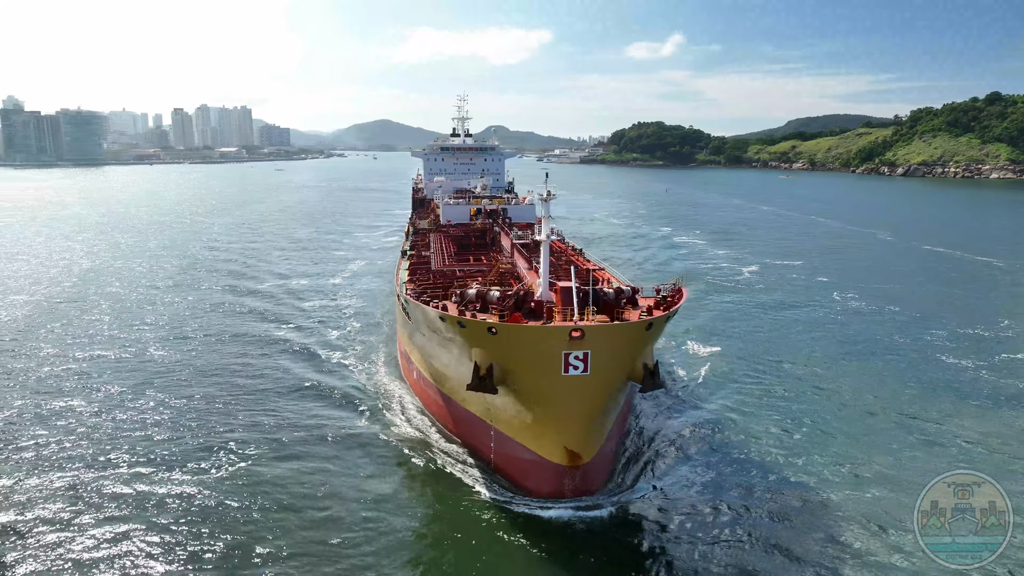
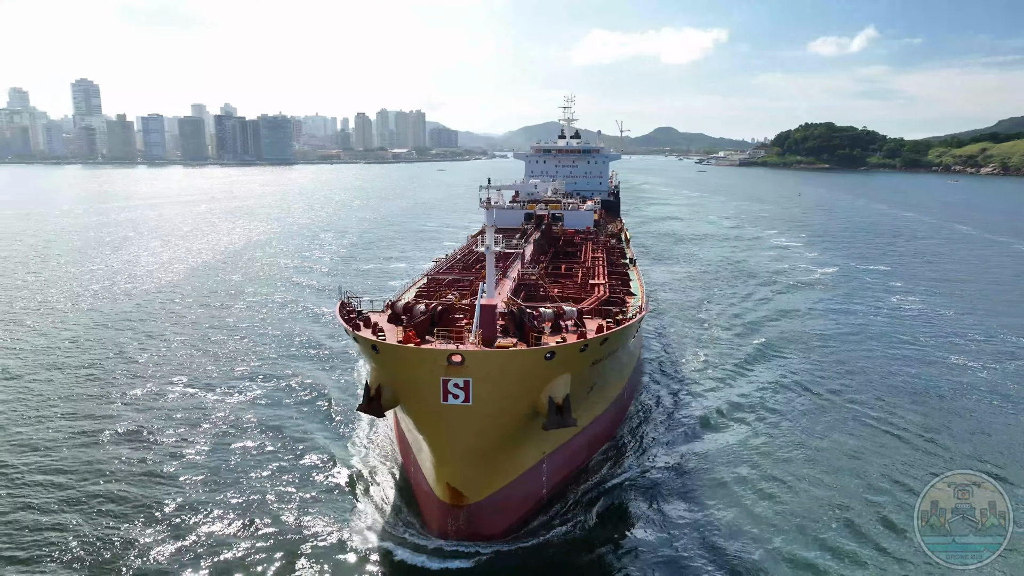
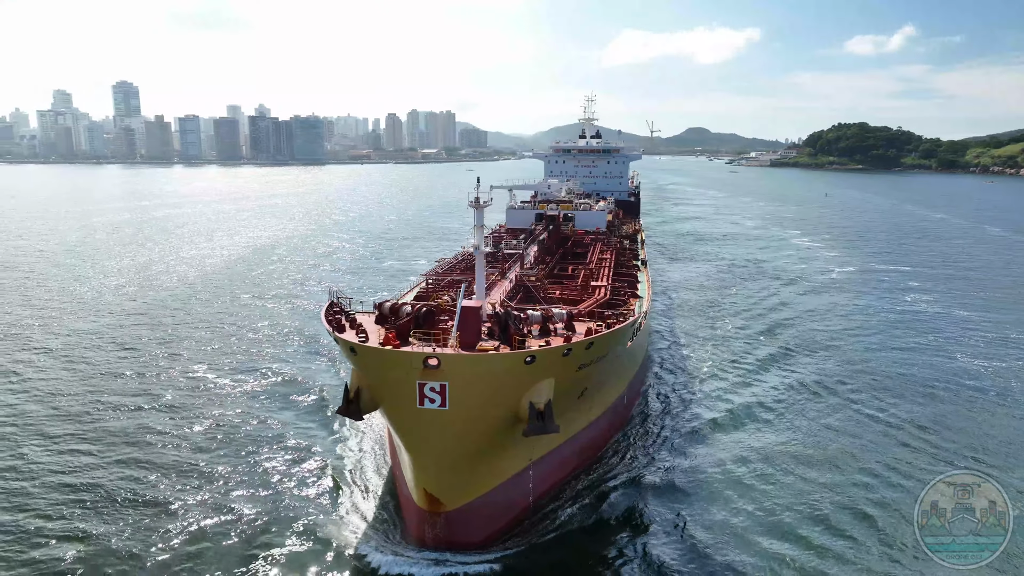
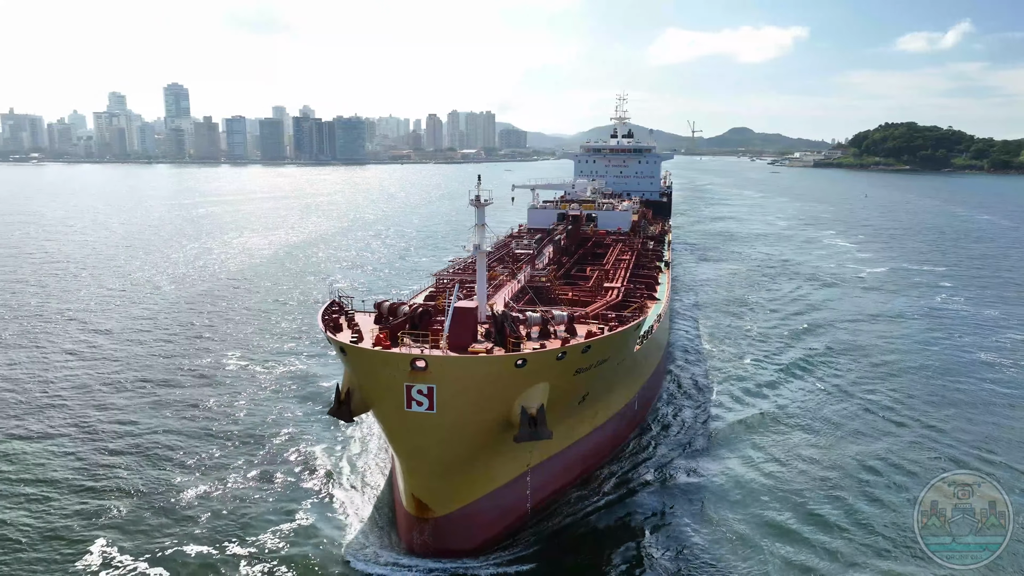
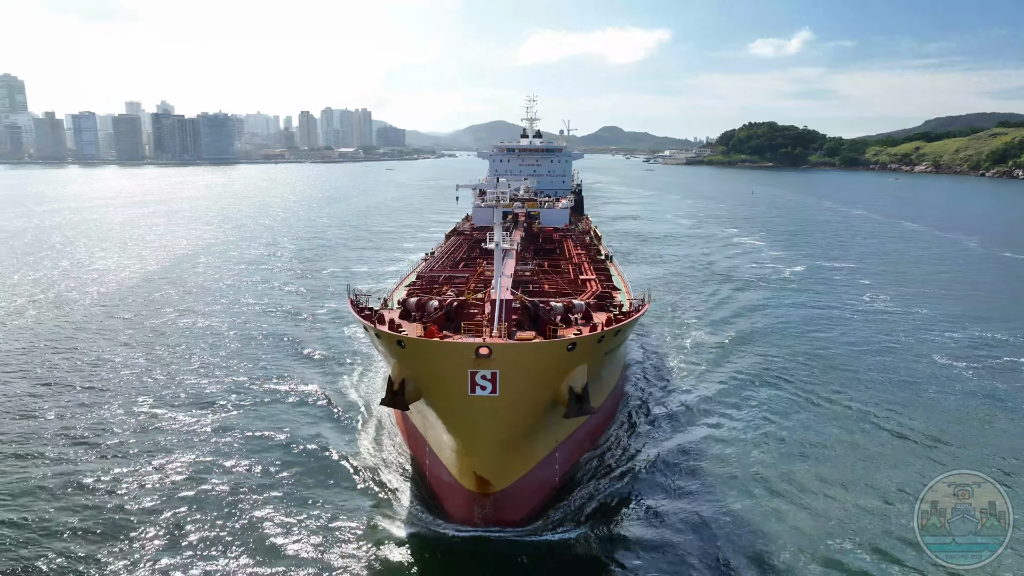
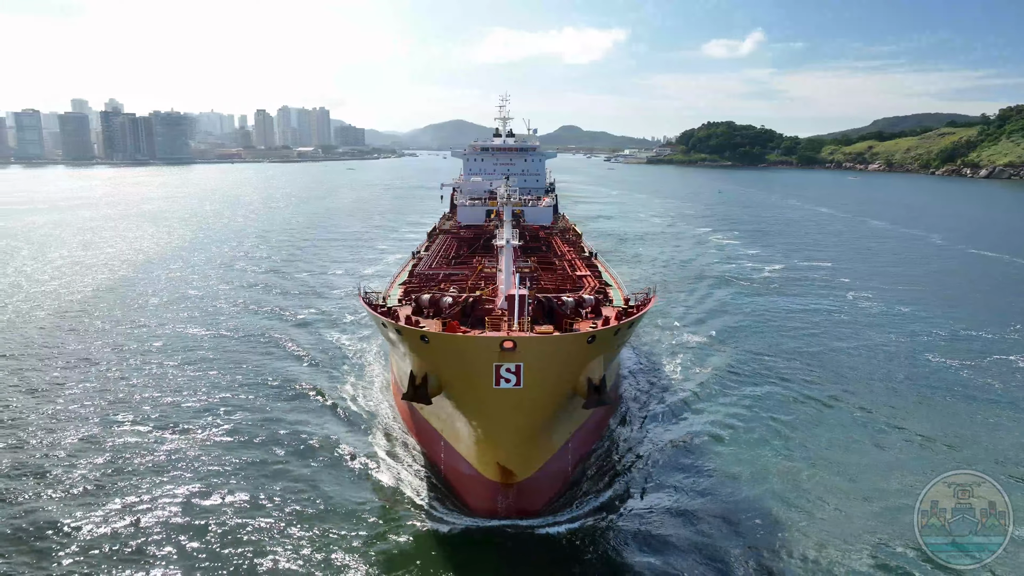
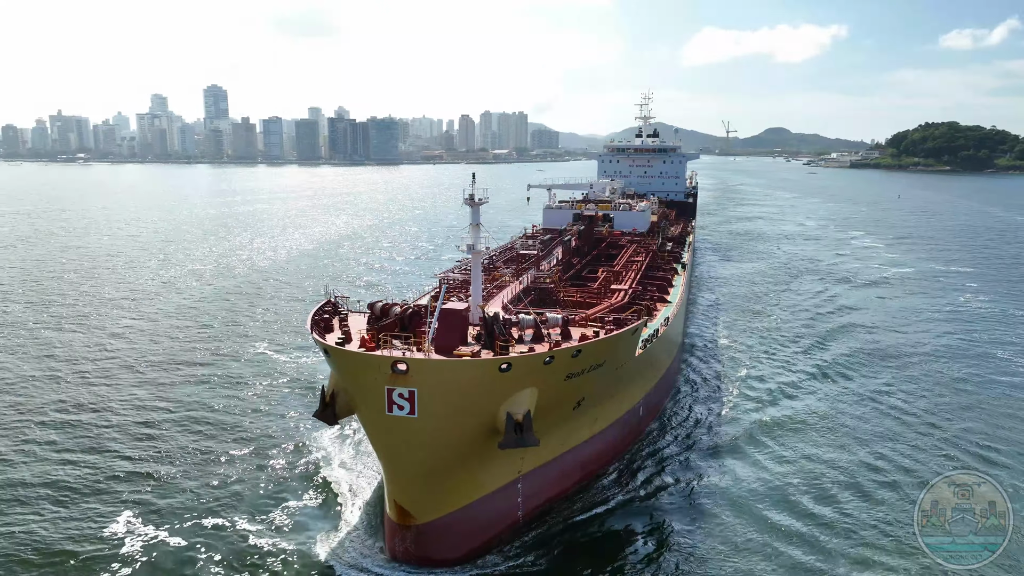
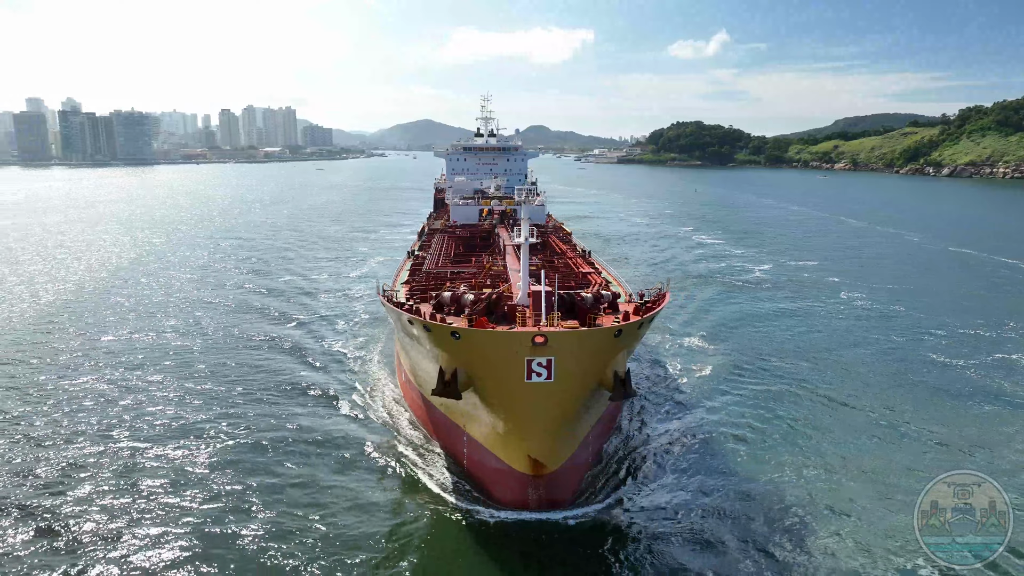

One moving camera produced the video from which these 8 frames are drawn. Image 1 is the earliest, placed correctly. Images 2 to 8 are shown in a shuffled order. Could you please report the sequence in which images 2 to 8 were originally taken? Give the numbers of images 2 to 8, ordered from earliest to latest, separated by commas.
8, 6, 5, 2, 3, 4, 7
